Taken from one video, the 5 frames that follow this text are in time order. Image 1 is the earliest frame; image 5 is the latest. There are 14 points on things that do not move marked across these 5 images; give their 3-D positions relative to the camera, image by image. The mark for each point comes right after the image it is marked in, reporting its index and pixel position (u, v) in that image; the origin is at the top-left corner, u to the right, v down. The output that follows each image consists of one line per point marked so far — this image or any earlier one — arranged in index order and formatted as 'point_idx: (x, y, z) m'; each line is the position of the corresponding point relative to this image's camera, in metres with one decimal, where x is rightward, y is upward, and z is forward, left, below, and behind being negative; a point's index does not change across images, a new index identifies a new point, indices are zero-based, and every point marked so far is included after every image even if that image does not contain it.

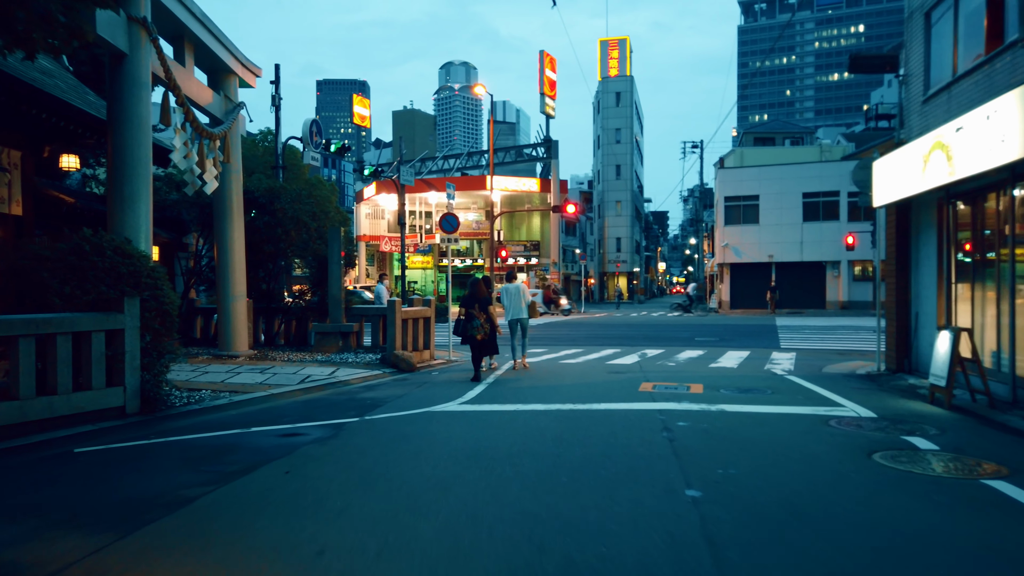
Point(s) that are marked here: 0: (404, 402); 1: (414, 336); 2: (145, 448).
0: (-1.4, -1.5, +10.0) m
1: (-1.9, -1.0, +14.5) m
2: (-3.6, -1.6, +7.4) m
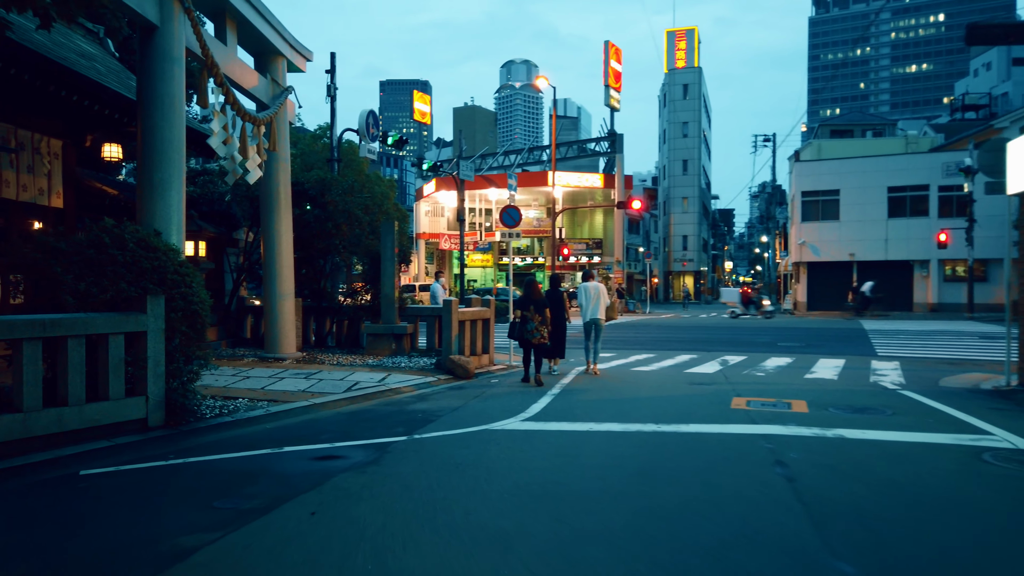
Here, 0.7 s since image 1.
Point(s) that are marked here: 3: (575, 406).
0: (-0.6, -1.5, +8.8) m
1: (-0.7, -0.9, +13.3) m
2: (-3.0, -1.6, +6.3) m
3: (+0.8, -1.5, +9.3) m
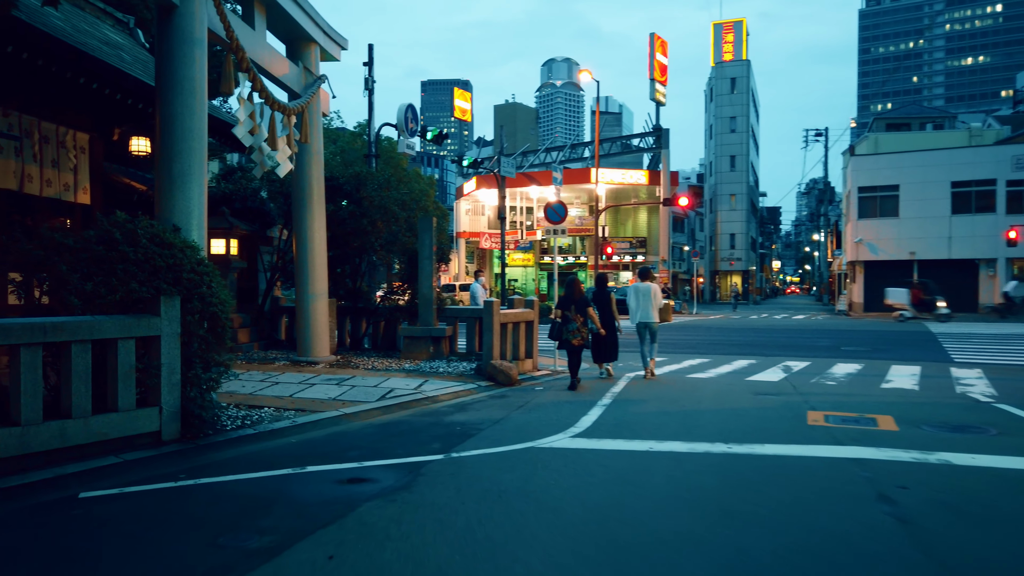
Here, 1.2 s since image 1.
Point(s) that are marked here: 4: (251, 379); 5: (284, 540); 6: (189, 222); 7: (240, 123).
0: (-0.1, -1.5, +7.9) m
1: (0.0, -0.9, +12.4) m
2: (-2.6, -1.6, +5.6) m
3: (+1.3, -1.5, +8.4) m
4: (-3.5, -1.2, +10.1) m
5: (-1.4, -1.6, +4.7) m
6: (-3.5, +0.7, +8.1) m
7: (-3.4, +2.1, +9.3) m
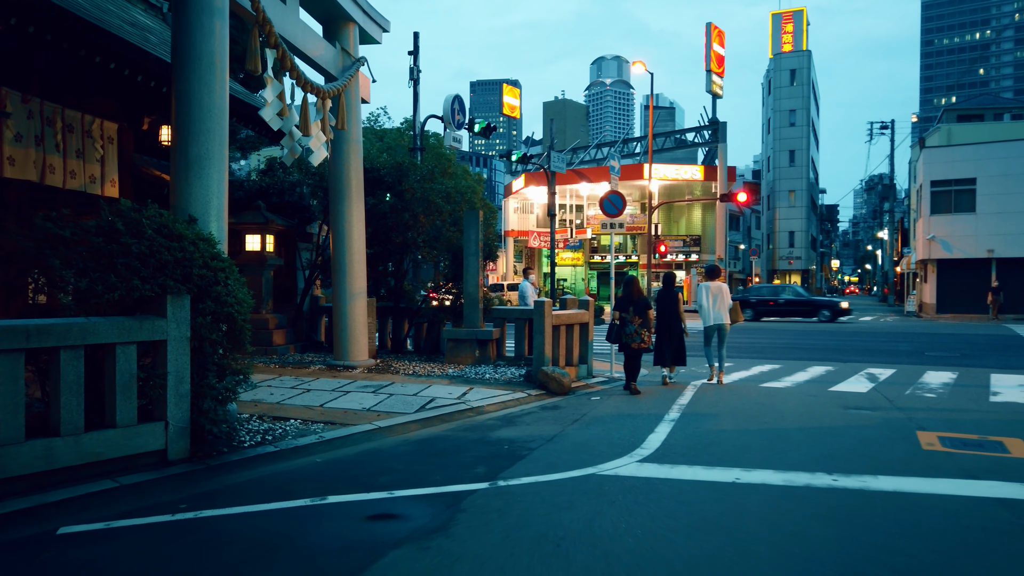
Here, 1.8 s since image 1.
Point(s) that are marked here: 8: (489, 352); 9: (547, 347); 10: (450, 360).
0: (+0.4, -1.5, +6.9) m
1: (+0.9, -0.9, +11.4) m
2: (-2.2, -1.6, +4.7) m
3: (+1.9, -1.5, +7.3) m
4: (-2.9, -1.2, +9.3) m
5: (-1.1, -1.5, +3.7) m
6: (-3.0, +0.7, +7.3) m
7: (-2.8, +2.1, +8.4) m
8: (-0.4, -1.1, +12.2) m
9: (+0.5, -0.9, +10.7) m
10: (-1.0, -1.2, +12.3) m
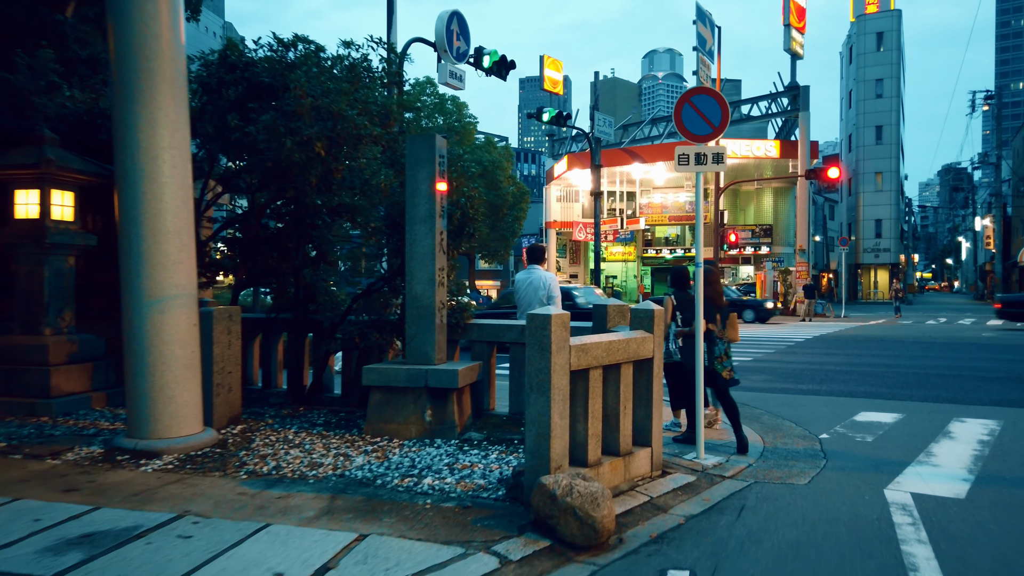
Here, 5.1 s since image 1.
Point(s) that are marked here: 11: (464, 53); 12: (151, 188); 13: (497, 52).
0: (-0.1, -1.5, +0.8) m
1: (+0.7, -0.9, +5.2) m
2: (-2.8, -1.6, -1.2) m
3: (+1.4, -1.4, +1.1) m
4: (-3.2, -1.2, +3.4) m
5: (-1.8, -1.5, -2.3) m
6: (-3.4, +0.7, +1.4) m
7: (-3.1, +2.1, +2.6) m
8: (-0.5, -1.0, +6.2) m
9: (+0.3, -0.8, +4.6) m
10: (-1.1, -1.2, +6.2) m
11: (-0.9, +4.6, +14.8) m
12: (-2.6, +0.8, +5.5) m
13: (-0.3, +4.7, +15.1) m
